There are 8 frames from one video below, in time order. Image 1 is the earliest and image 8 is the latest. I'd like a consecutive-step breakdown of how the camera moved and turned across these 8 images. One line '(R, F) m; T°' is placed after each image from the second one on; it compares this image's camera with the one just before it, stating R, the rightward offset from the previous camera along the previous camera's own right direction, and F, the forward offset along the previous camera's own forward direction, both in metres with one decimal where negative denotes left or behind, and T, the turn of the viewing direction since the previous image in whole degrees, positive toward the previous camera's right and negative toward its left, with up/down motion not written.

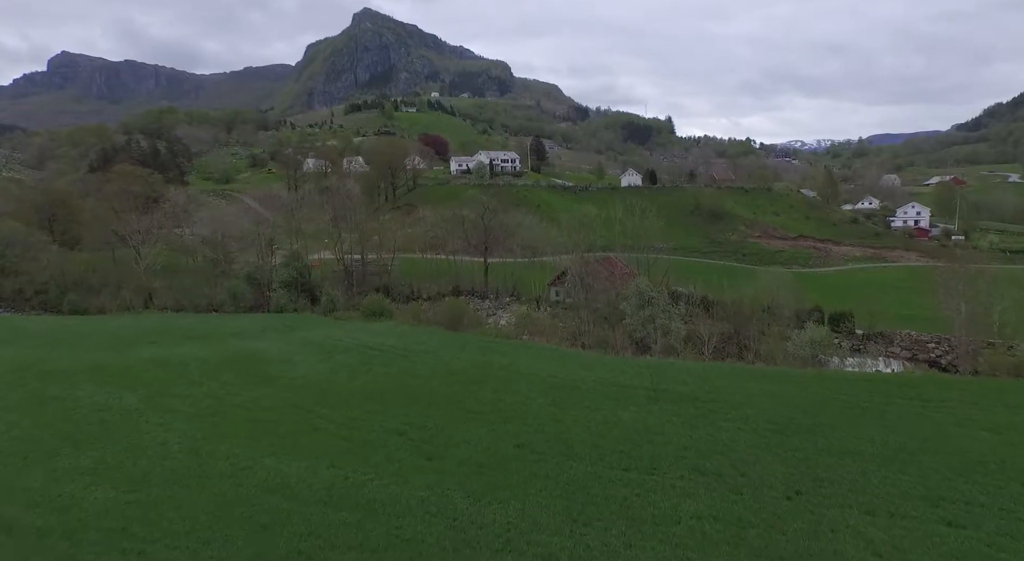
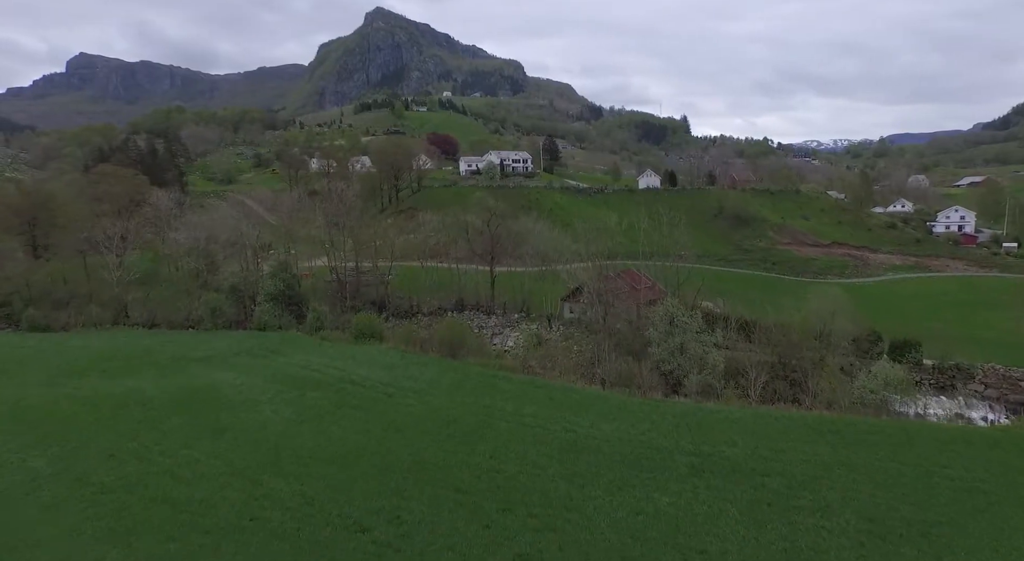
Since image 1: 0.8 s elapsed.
(+0.3, +6.0) m; -1°
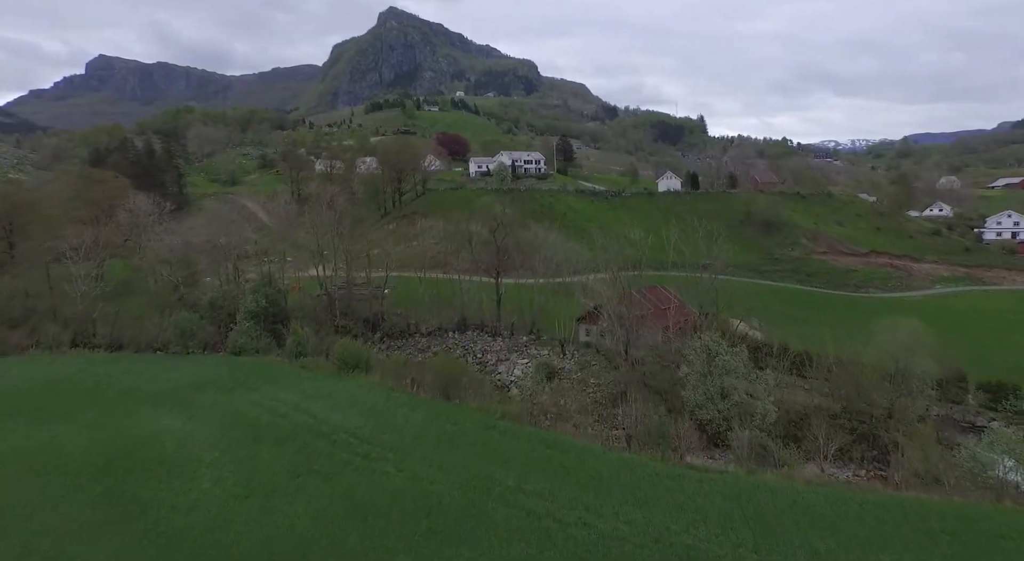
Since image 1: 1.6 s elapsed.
(+0.4, +6.1) m; -1°
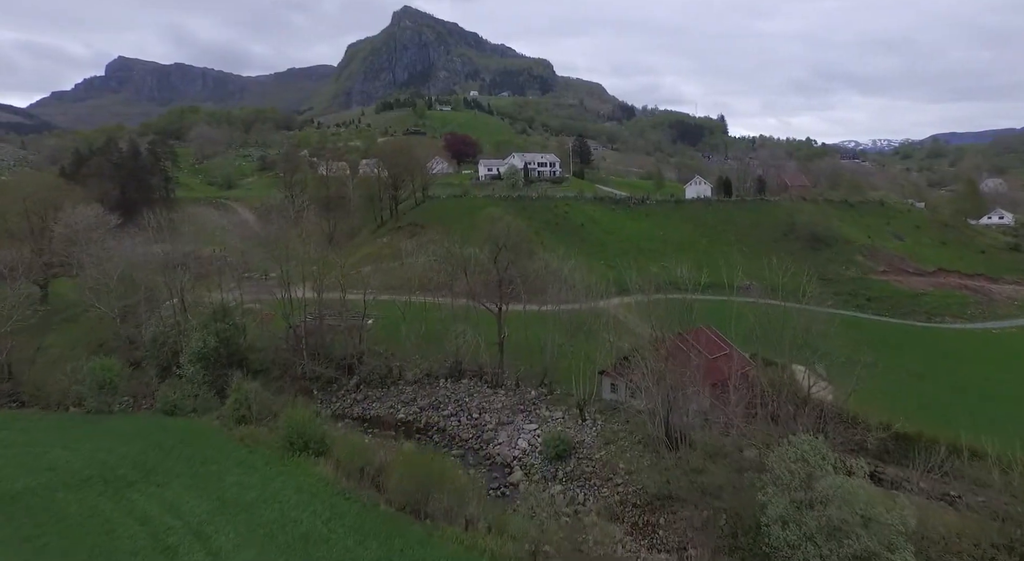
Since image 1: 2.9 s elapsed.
(+0.6, +9.9) m; -1°
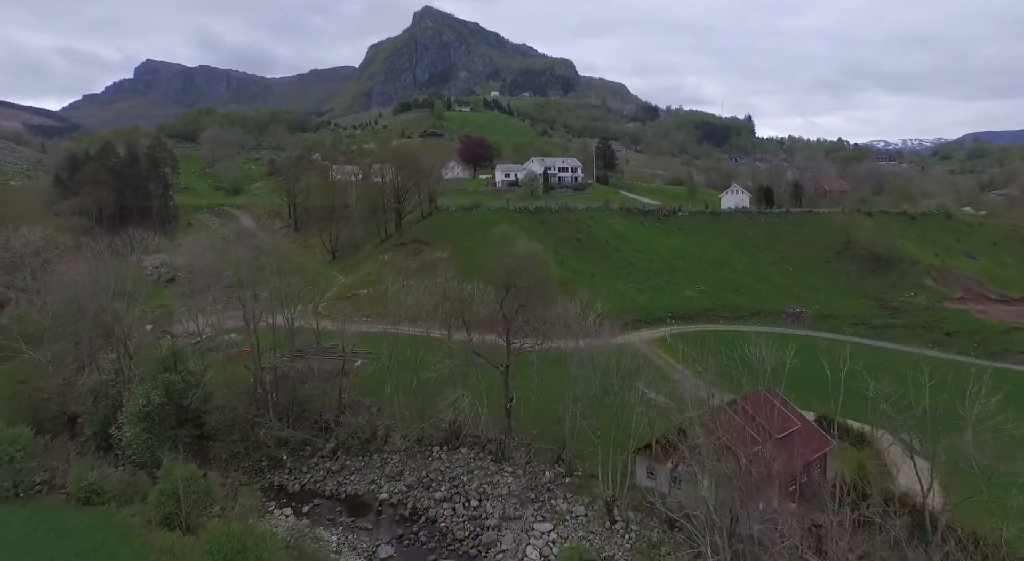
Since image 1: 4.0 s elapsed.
(+0.5, +7.9) m; -2°
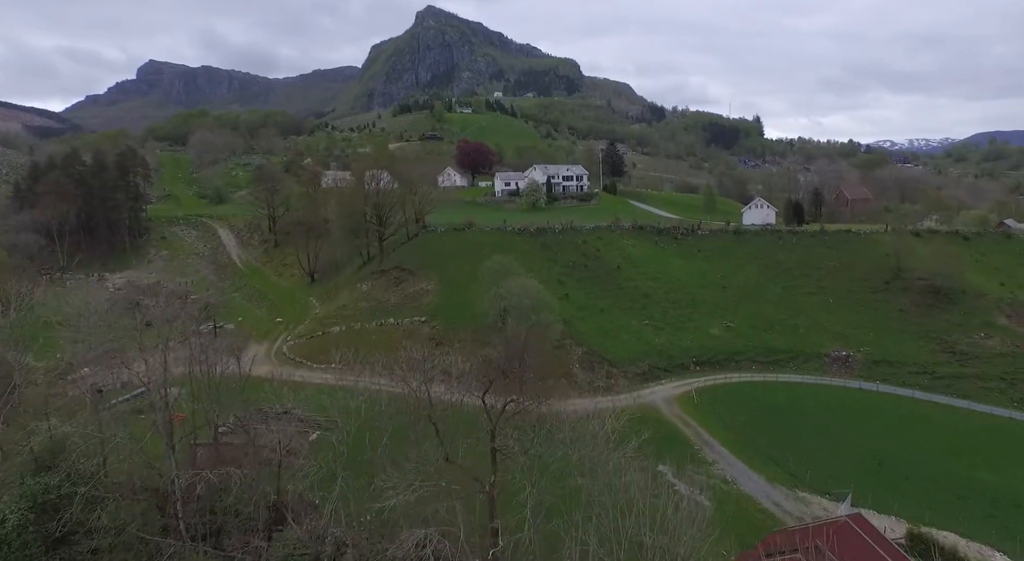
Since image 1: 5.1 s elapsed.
(+0.6, +8.6) m; 0°
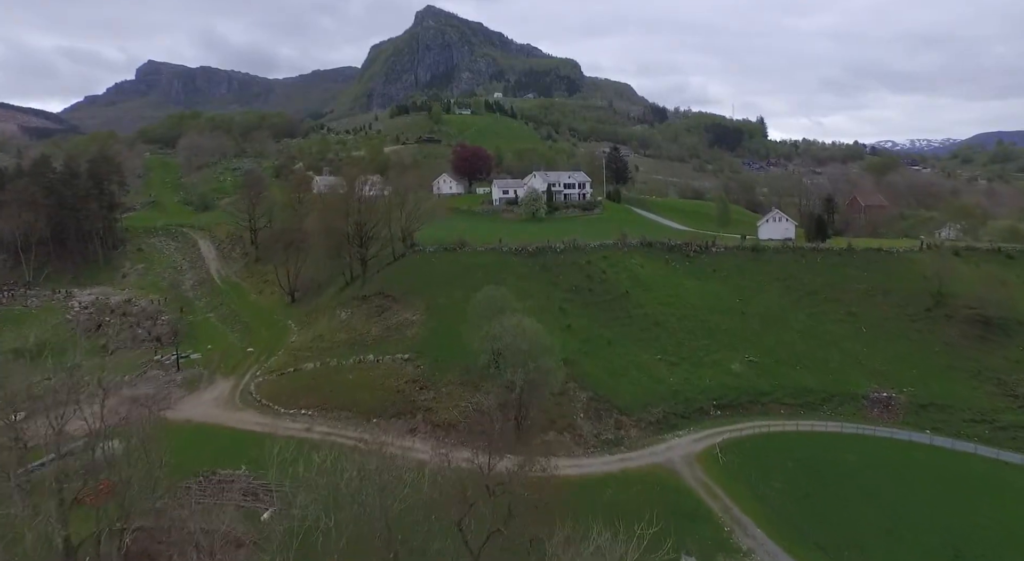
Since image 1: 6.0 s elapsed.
(+0.4, +5.9) m; 0°
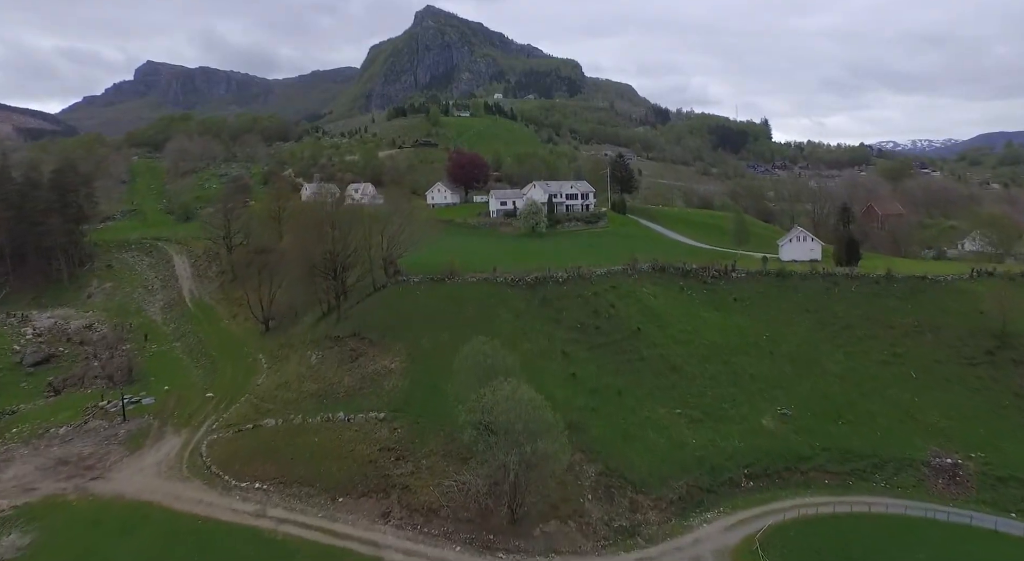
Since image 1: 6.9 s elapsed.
(+0.4, +6.7) m; 0°
